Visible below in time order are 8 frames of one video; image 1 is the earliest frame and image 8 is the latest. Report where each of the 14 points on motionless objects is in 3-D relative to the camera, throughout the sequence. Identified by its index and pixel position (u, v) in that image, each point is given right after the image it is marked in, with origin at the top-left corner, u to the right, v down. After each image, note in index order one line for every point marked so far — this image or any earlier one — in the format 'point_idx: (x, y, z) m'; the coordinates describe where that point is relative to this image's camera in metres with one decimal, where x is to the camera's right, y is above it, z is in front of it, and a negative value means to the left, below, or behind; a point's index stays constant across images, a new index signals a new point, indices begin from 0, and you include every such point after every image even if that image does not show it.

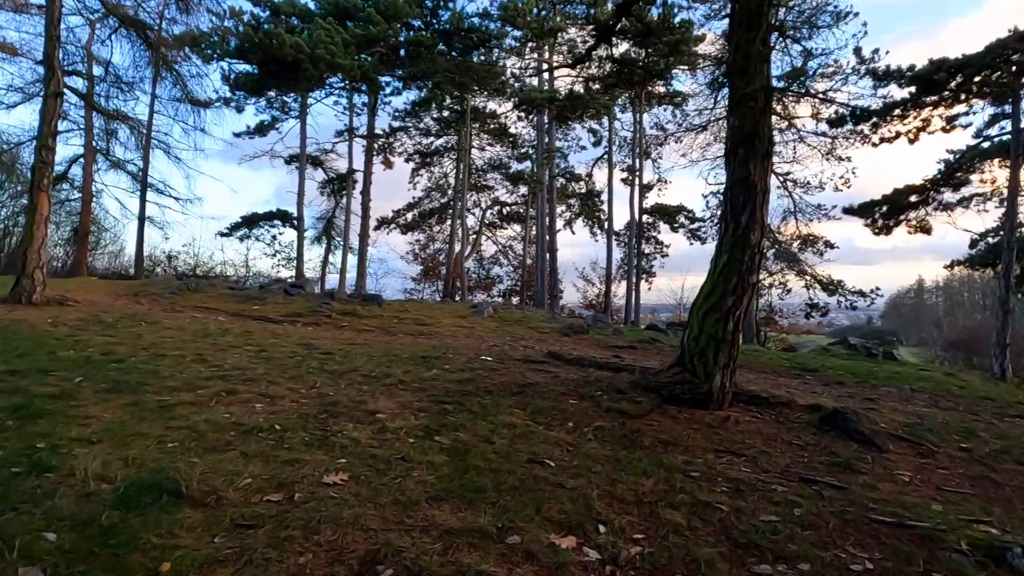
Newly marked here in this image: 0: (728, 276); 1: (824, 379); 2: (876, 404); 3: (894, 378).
0: (+2.2, +0.1, +5.4) m
1: (+4.7, -1.4, +8.1) m
2: (+4.2, -1.4, +6.2) m
3: (+6.4, -1.5, +9.0) m
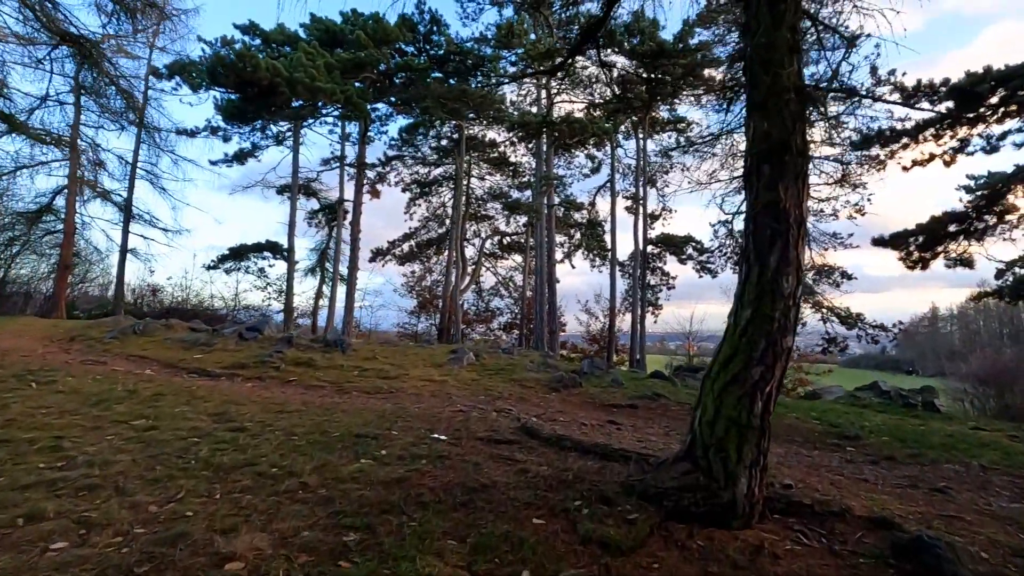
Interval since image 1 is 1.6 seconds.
0: (+1.8, -0.4, +4.0) m
1: (+4.3, -2.0, +6.5) m
2: (+3.9, -1.9, +4.7) m
3: (+6.0, -2.2, +7.4) m
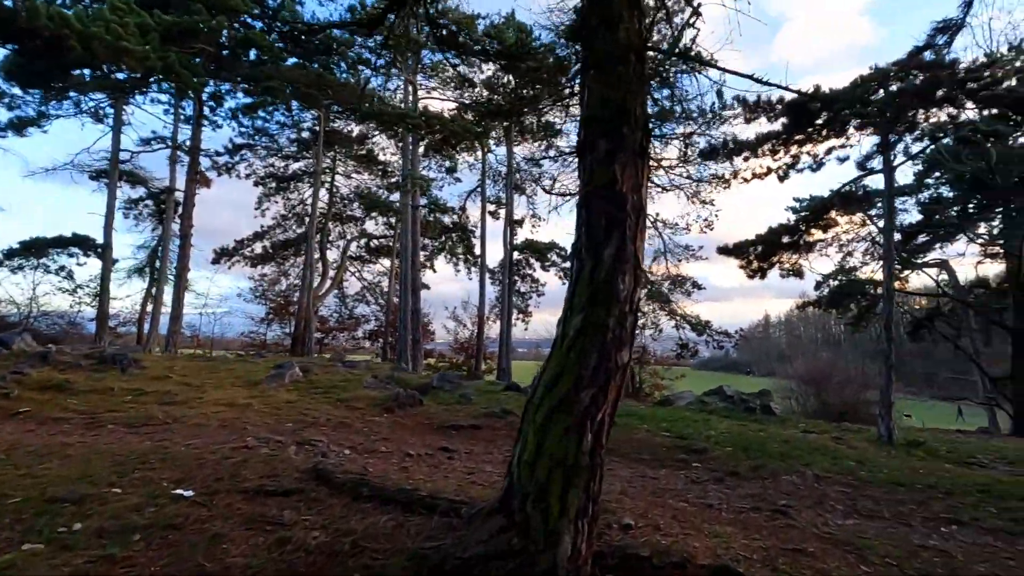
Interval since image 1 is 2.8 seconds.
0: (+0.4, -0.4, +3.2) m
1: (+2.3, -2.1, +6.1) m
2: (+2.3, -2.0, +4.3) m
3: (+3.8, -2.3, +7.4) m
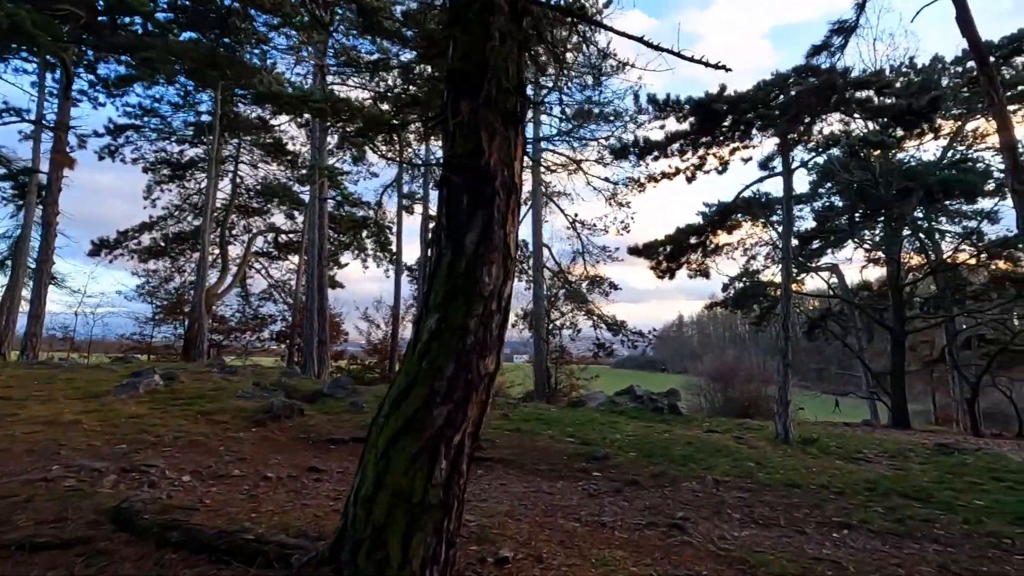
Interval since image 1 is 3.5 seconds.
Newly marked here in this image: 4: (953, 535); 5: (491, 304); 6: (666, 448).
0: (-0.4, -0.3, +2.6) m
1: (+1.1, -2.1, +5.8) m
2: (+1.3, -1.9, +3.9) m
3: (+2.4, -2.3, +7.2) m
4: (+4.1, -2.3, +5.0) m
5: (-0.1, -0.1, +2.7) m
6: (+2.2, -2.3, +7.6) m
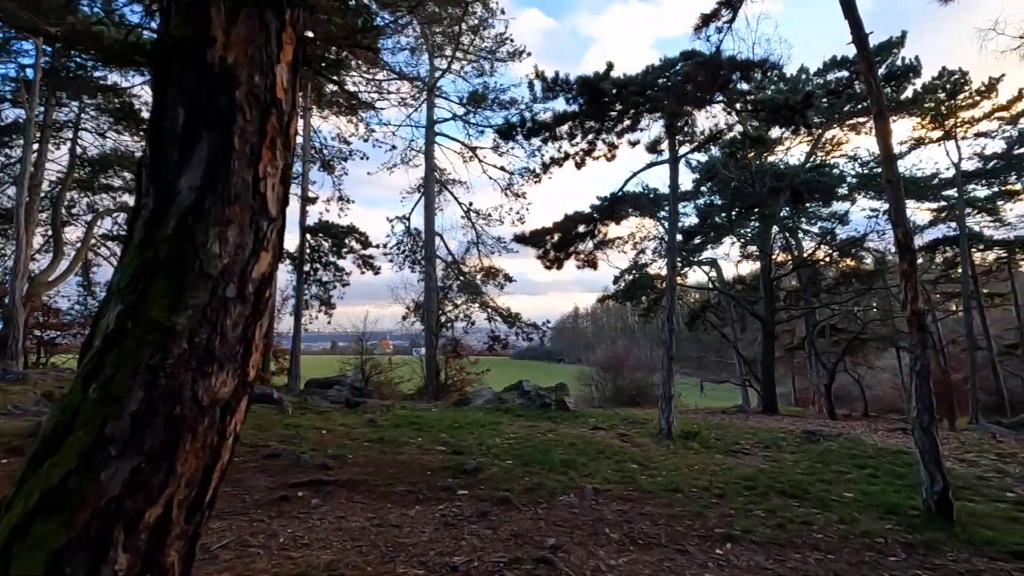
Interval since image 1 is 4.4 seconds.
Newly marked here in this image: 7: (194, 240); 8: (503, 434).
0: (-1.1, -0.3, +1.5) m
1: (-0.3, -1.9, +5.0) m
2: (+0.3, -1.8, +3.2) m
3: (+0.7, -2.1, +6.6) m
4: (+2.8, -2.2, +4.7) m
5: (-0.9, 0.0, +1.6) m
6: (+0.4, -2.1, +7.0) m
7: (-0.9, +0.2, +1.6) m
8: (-0.1, -2.2, +8.1) m
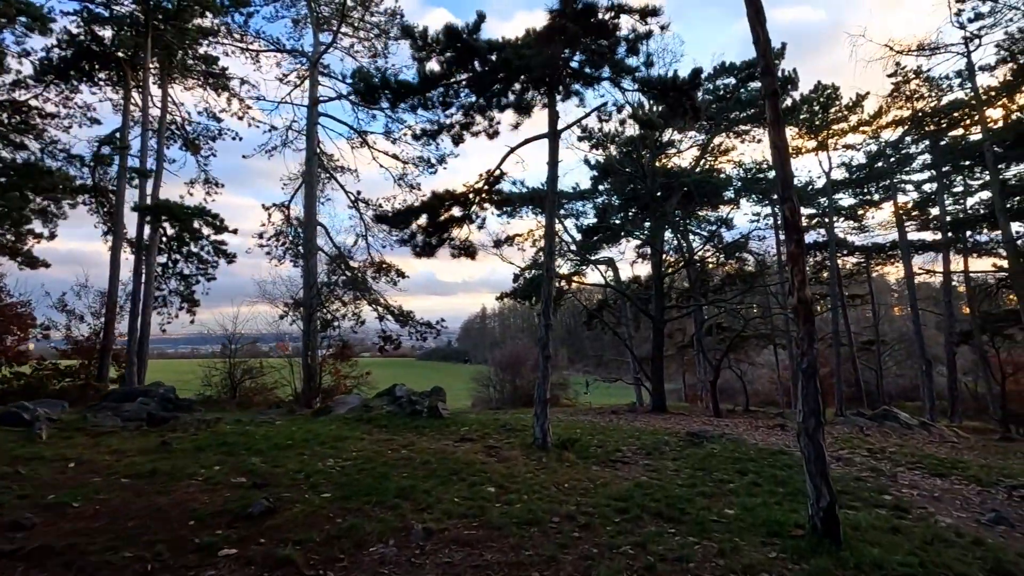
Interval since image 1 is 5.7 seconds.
0: (-1.9, -0.1, 0.0) m
1: (-1.7, -1.8, +3.5) m
2: (-0.9, -1.7, +1.8) m
3: (-1.0, -2.0, +5.3) m
4: (+1.4, -2.1, +3.8) m
5: (-1.7, +0.2, +0.1) m
6: (-1.3, -2.0, +5.6) m
7: (-1.8, +0.4, +0.1) m
8: (-2.1, -2.0, +6.6) m
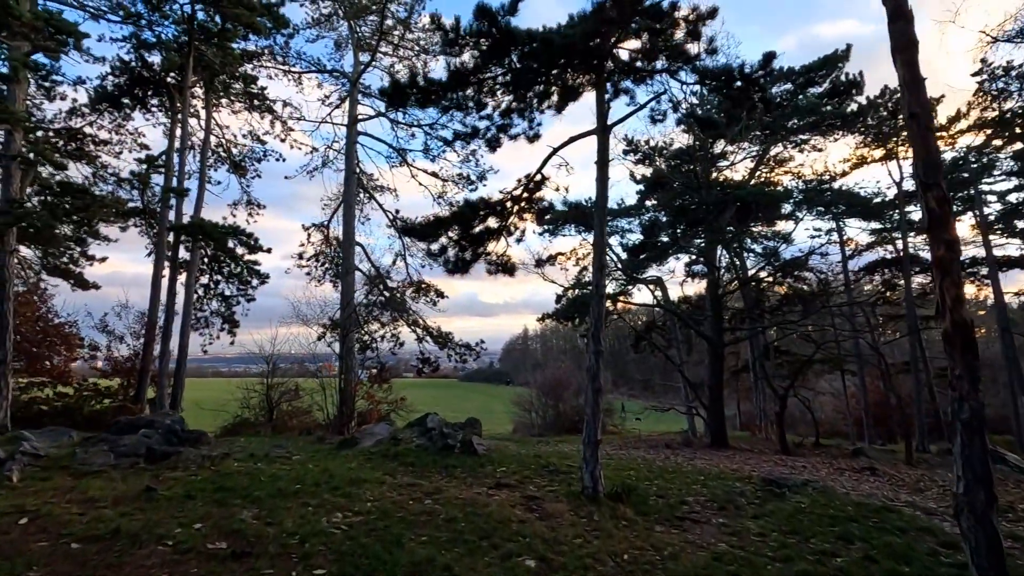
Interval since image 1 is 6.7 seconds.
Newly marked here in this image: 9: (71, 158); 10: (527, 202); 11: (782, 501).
0: (-2.0, 0.0, -1.0) m
1: (-1.5, -1.9, +2.4) m
2: (-0.8, -1.7, +0.7) m
3: (-0.7, -2.1, +4.2) m
4: (+1.6, -2.2, +2.5) m
5: (-1.8, +0.2, -0.8) m
6: (-0.9, -2.1, +4.5) m
7: (-1.8, +0.4, -0.9) m
8: (-1.6, -2.2, +5.6) m
9: (-16.4, +4.9, +19.8) m
10: (+0.2, +1.4, +8.6) m
11: (+3.6, -2.8, +7.1) m
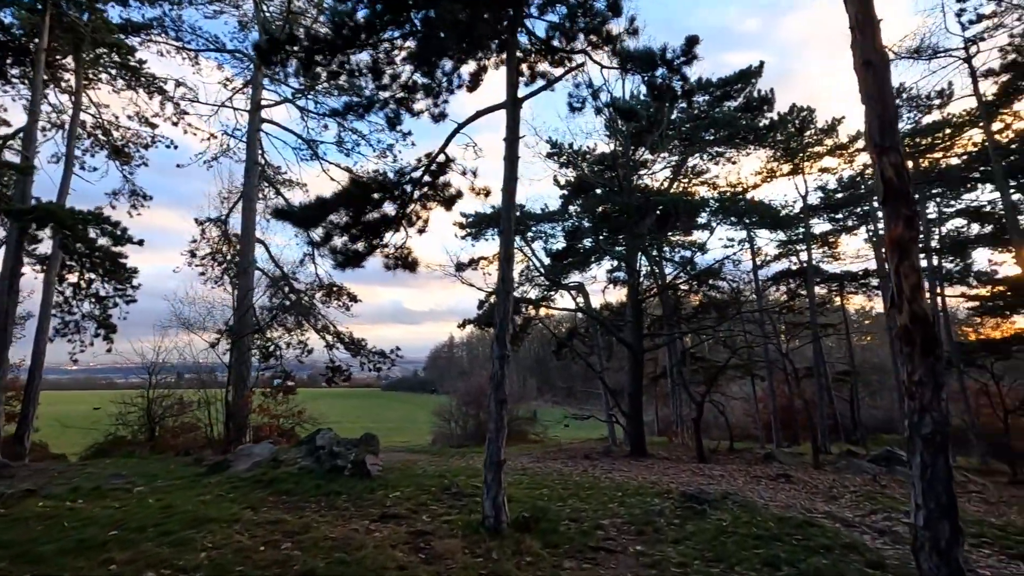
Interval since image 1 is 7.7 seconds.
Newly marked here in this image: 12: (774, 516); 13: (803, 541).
0: (-2.1, +0.2, -2.2) m
1: (-2.1, -1.7, +1.2) m
2: (-1.1, -1.5, -0.4) m
3: (-1.5, -2.0, +3.0) m
4: (+1.0, -2.0, +1.7) m
5: (-1.9, +0.4, -2.0) m
6: (-1.8, -2.0, +3.3) m
7: (-1.9, +0.6, -2.1) m
8: (-2.6, -2.1, +4.3) m
9: (-19.1, +5.0, +16.5) m
10: (-1.1, +1.4, +7.6) m
11: (+2.3, -2.8, +6.5) m
12: (+3.4, -3.0, +6.9) m
13: (+3.2, -2.8, +5.9) m
